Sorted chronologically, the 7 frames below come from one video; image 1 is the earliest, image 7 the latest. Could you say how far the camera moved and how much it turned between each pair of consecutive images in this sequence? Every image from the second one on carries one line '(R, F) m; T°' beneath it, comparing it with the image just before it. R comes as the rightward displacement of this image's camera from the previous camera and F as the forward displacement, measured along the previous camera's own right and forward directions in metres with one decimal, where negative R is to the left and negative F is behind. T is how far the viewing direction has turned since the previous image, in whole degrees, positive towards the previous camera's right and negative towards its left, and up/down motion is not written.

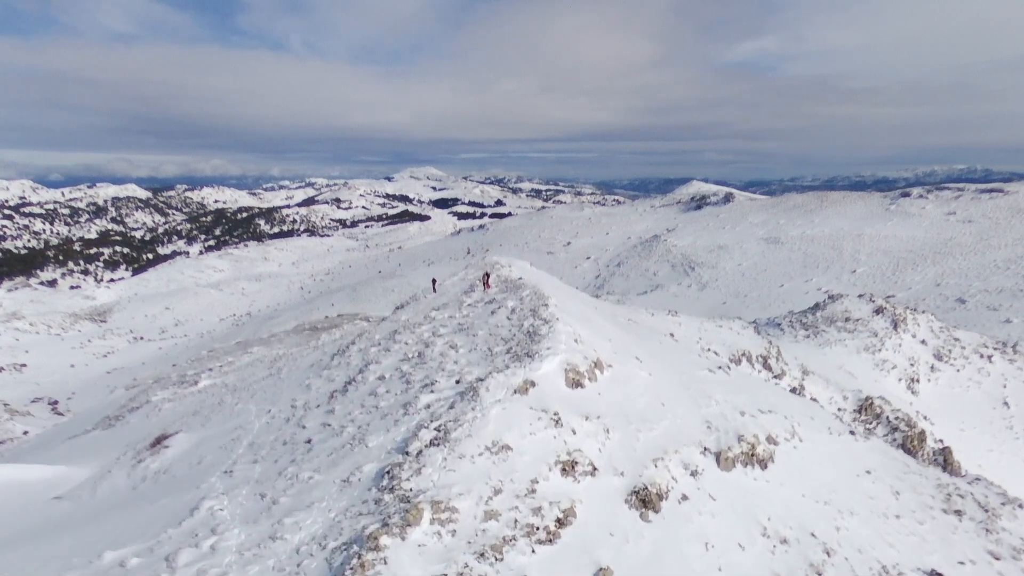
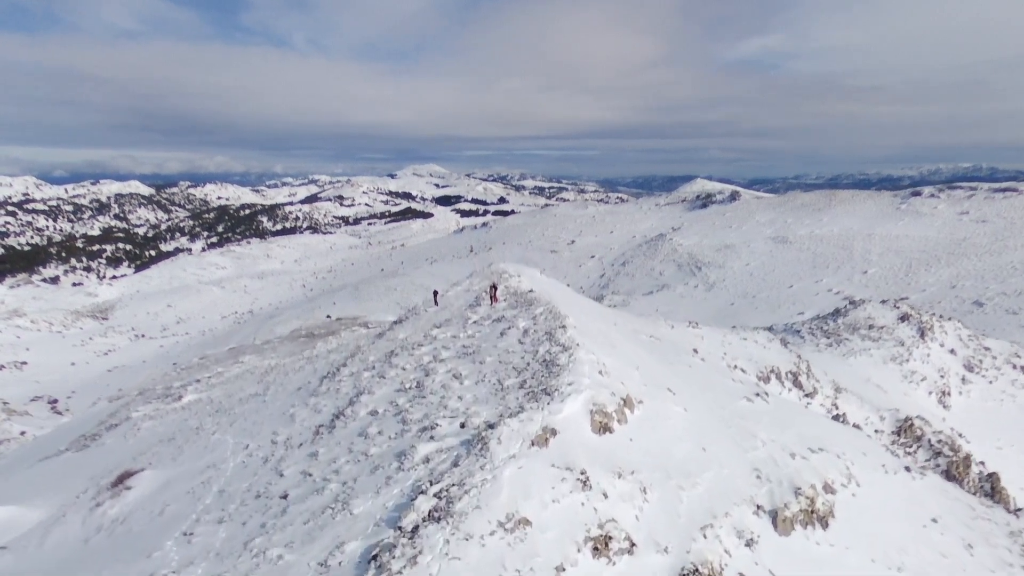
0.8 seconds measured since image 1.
(-0.2, +1.5) m; 0°
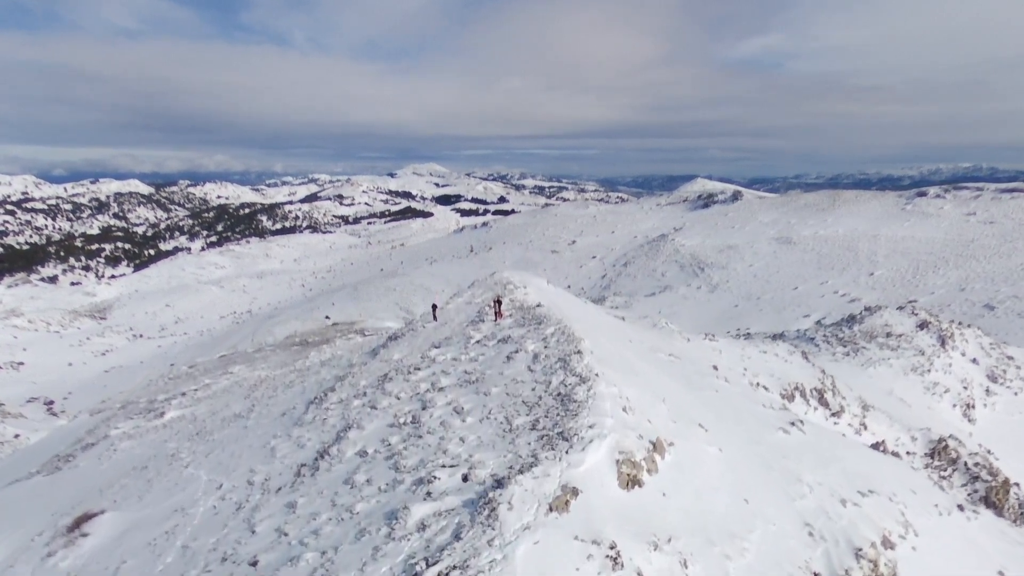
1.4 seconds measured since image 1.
(-0.1, +1.2) m; 0°
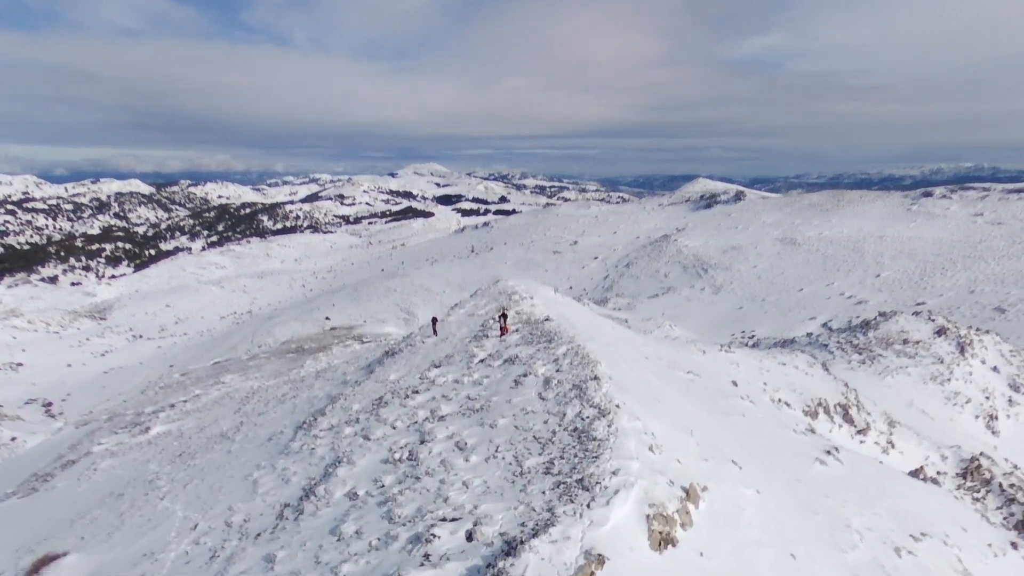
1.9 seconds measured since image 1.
(-0.1, +0.9) m; 0°
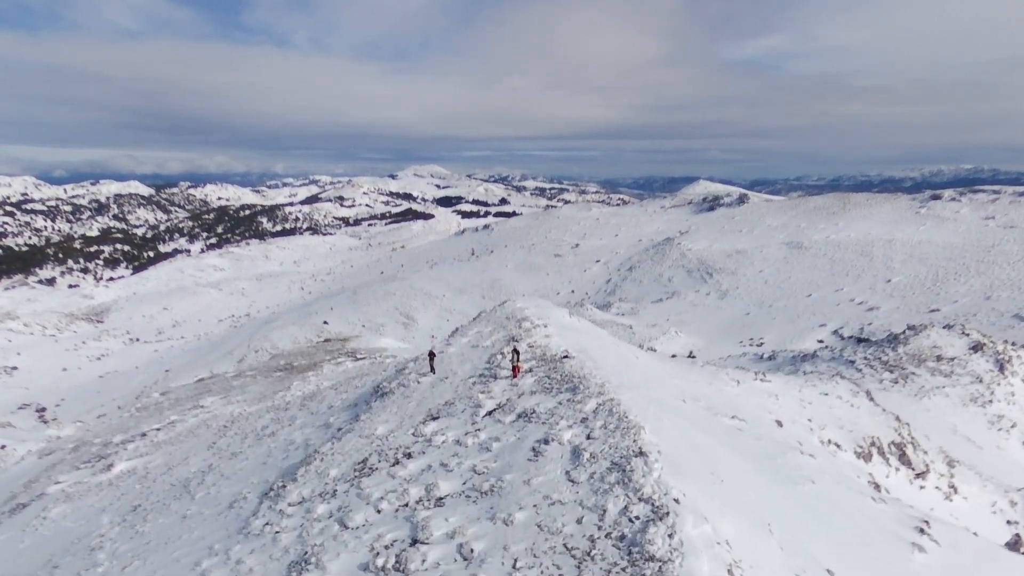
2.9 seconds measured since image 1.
(-0.2, +1.8) m; 0°
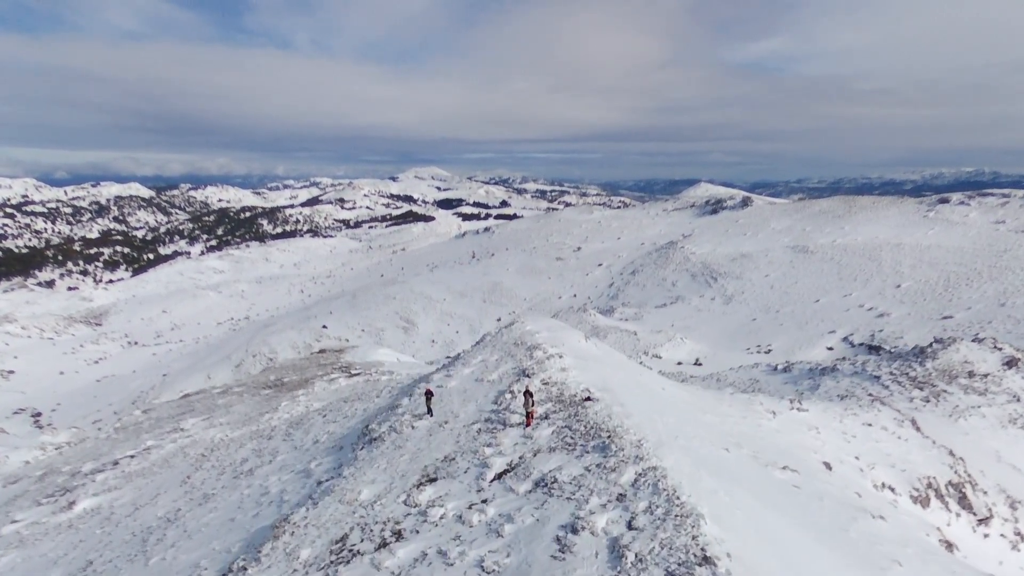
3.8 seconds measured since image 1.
(-0.2, +1.5) m; 0°
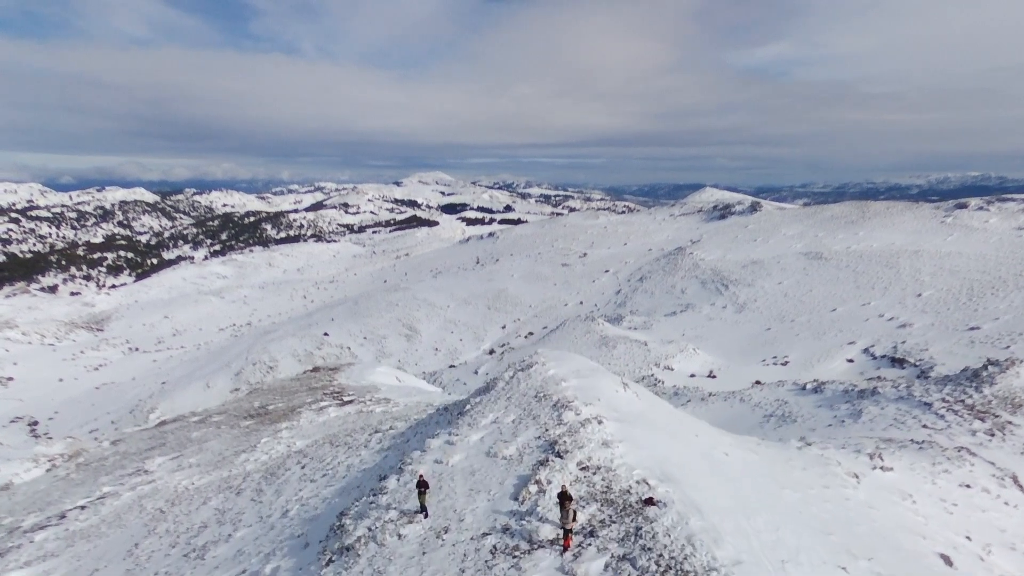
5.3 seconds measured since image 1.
(-0.3, +2.4) m; 0°
